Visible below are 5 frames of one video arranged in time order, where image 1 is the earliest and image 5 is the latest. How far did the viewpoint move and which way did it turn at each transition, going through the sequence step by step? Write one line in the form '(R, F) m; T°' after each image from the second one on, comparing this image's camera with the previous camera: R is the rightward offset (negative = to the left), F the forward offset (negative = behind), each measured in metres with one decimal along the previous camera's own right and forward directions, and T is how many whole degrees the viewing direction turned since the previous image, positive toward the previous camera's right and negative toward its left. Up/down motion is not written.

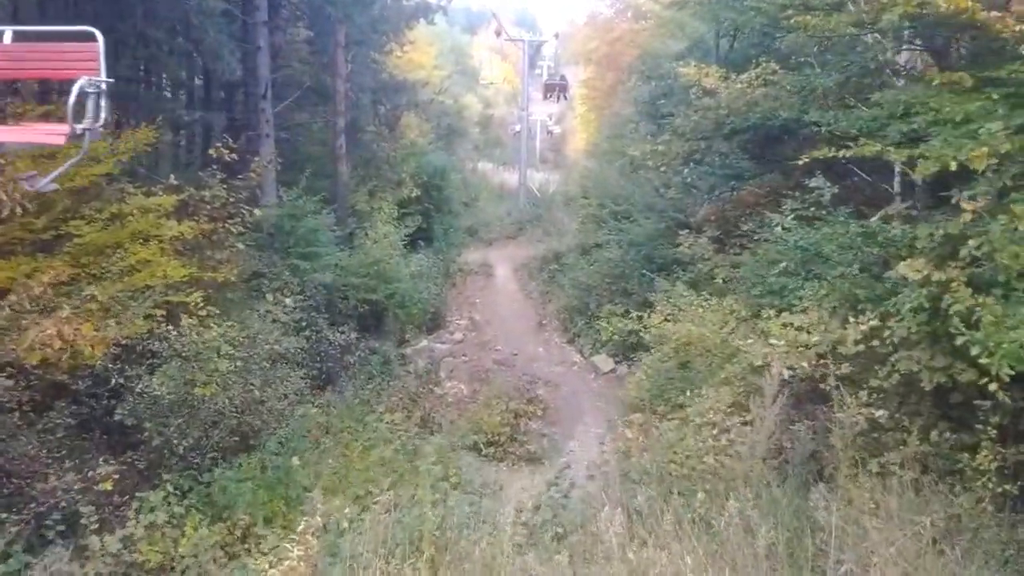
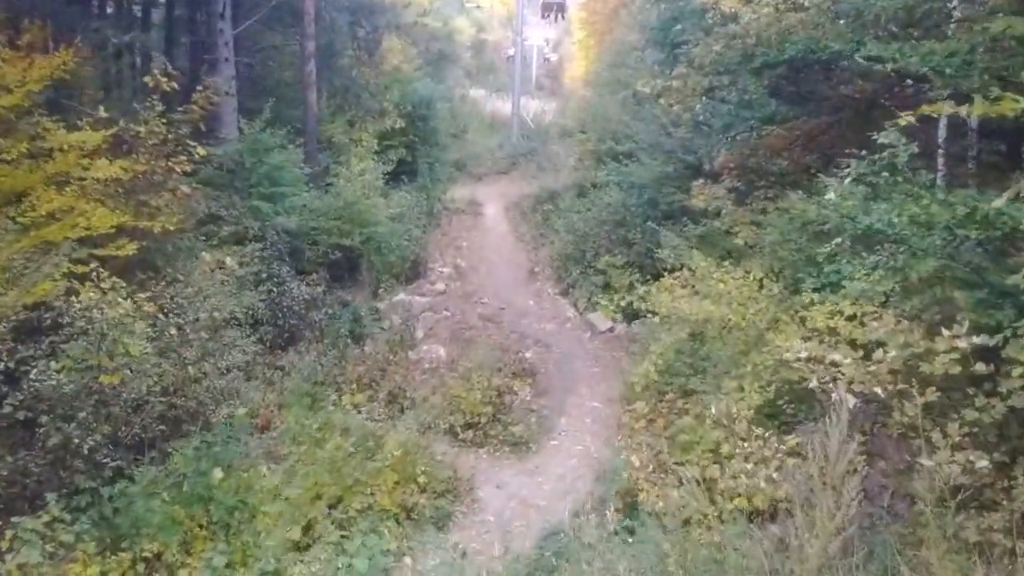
(+0.1, +1.8) m; 0°
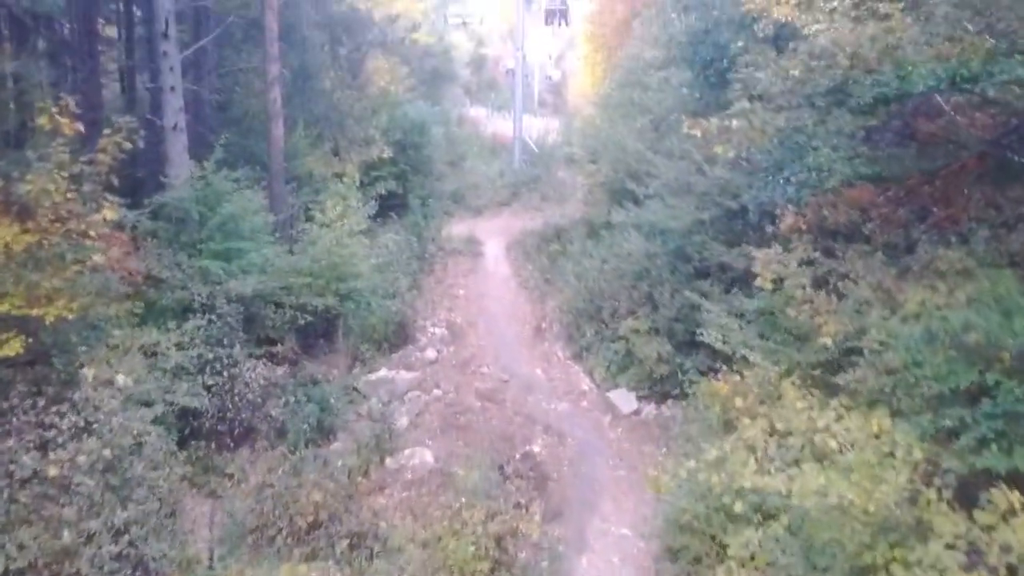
(0.0, +2.6) m; 0°
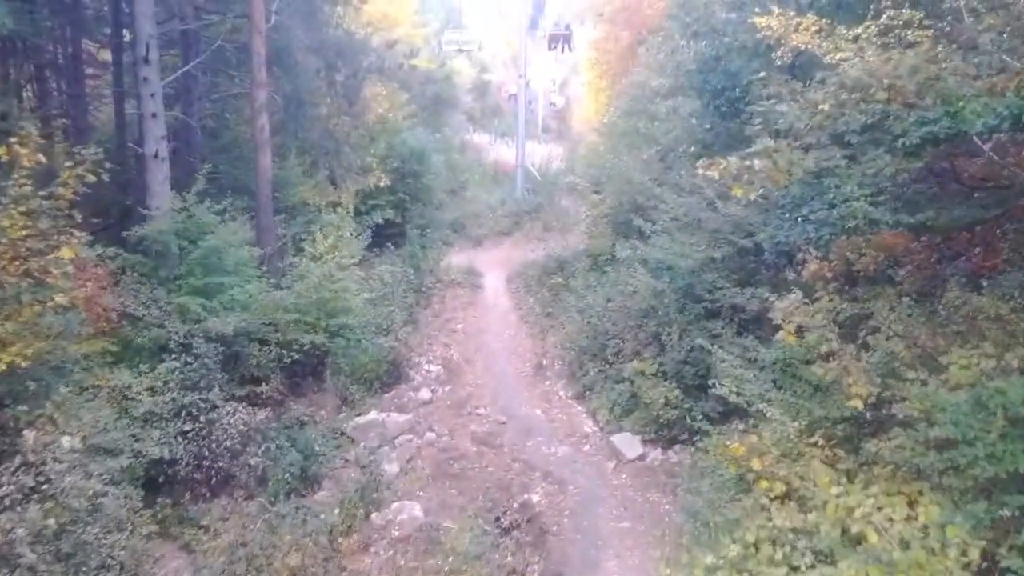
(+0.1, +0.7) m; 0°
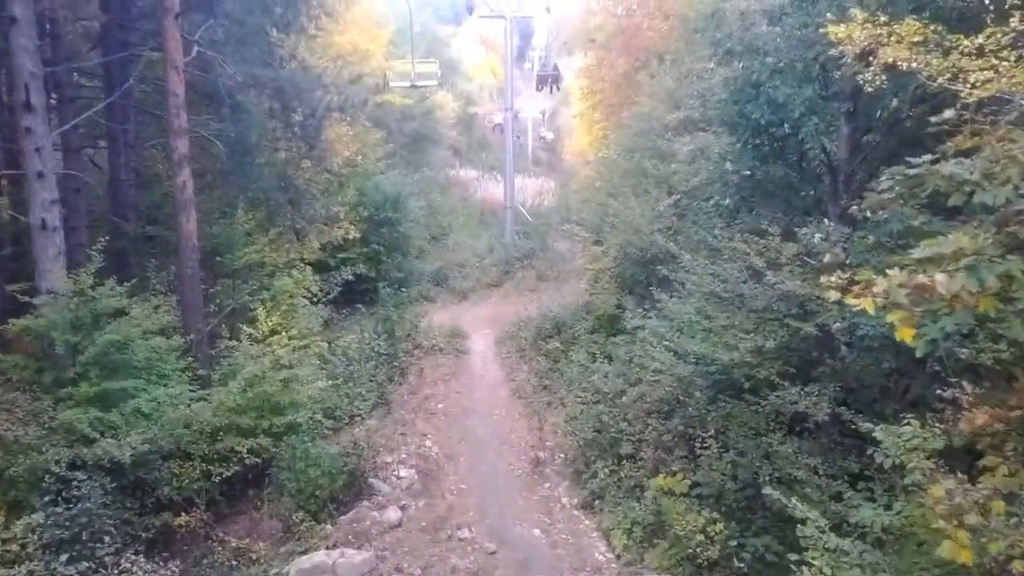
(+0.1, +2.7) m; 0°
